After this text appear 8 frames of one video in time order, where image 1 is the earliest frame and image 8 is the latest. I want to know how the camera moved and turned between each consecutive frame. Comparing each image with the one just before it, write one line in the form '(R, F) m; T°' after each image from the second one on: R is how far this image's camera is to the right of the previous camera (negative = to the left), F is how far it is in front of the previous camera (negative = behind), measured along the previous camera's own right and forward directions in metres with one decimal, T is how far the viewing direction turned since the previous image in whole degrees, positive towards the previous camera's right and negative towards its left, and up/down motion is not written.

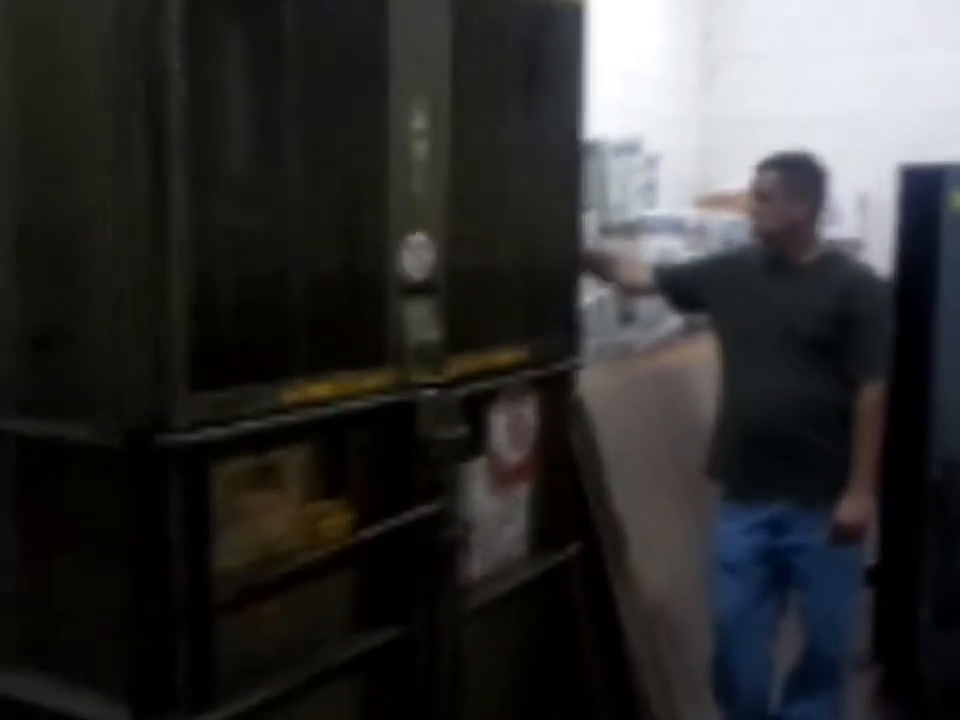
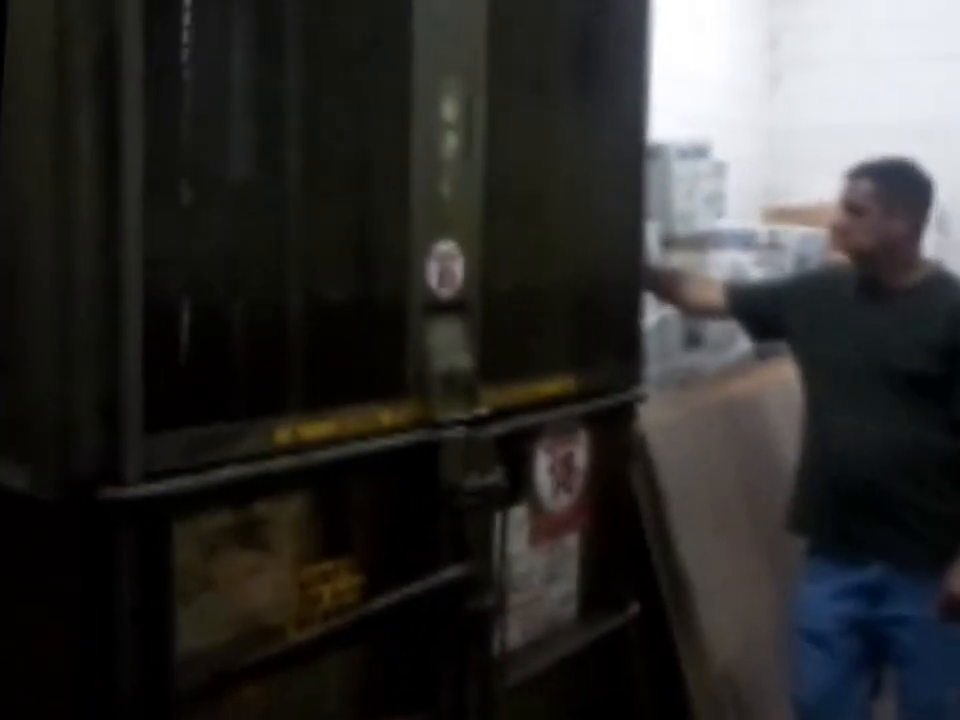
(0.0, +0.5) m; -3°
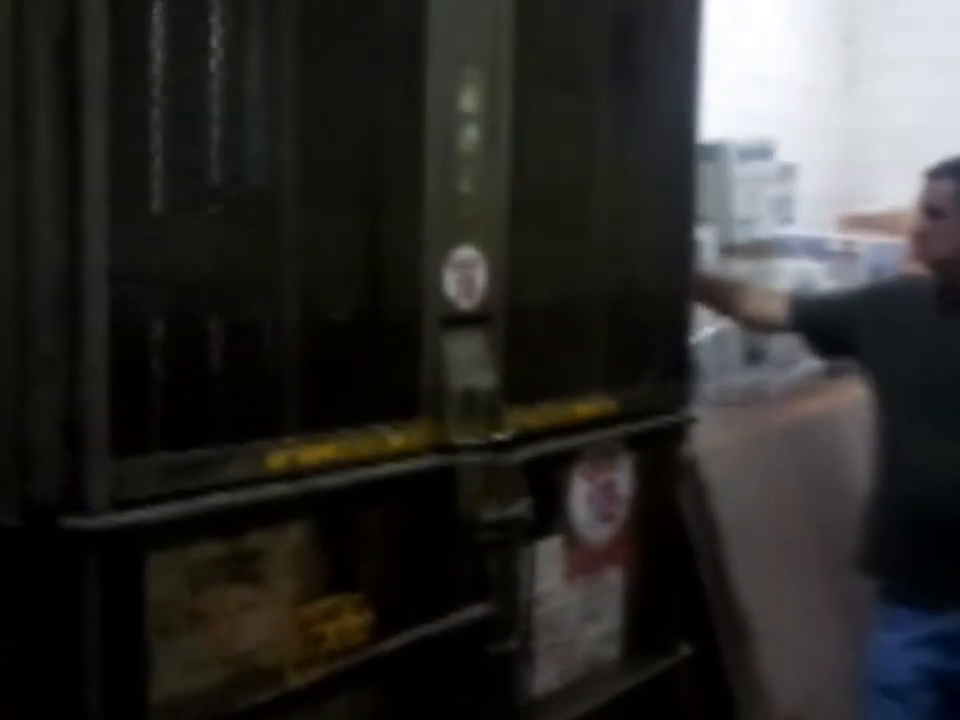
(+0.1, +0.2) m; -3°
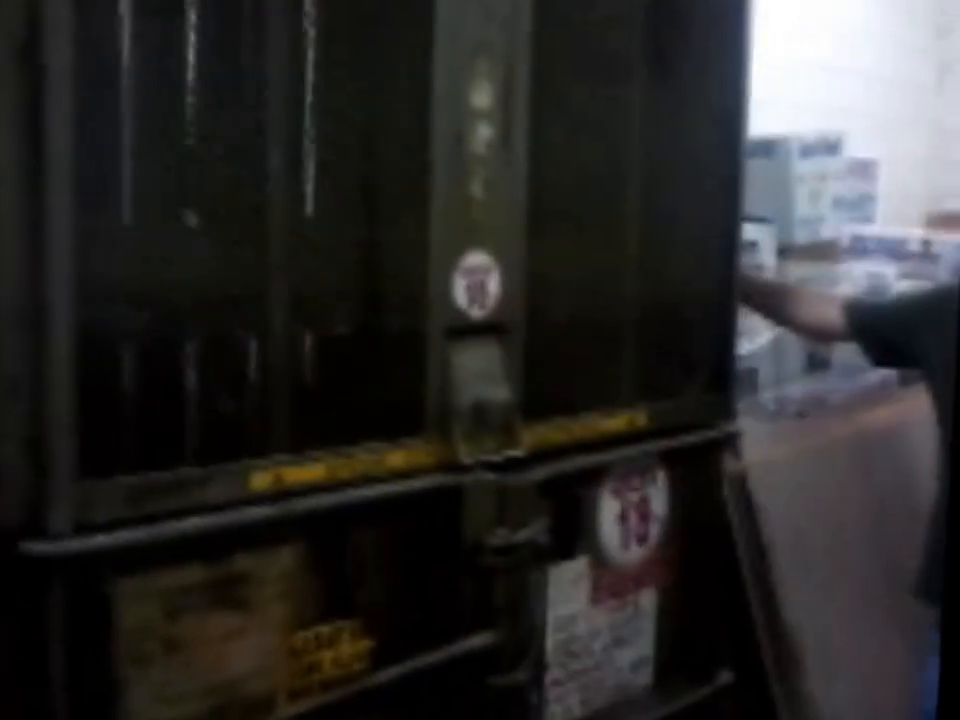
(+0.1, +0.1) m; -4°
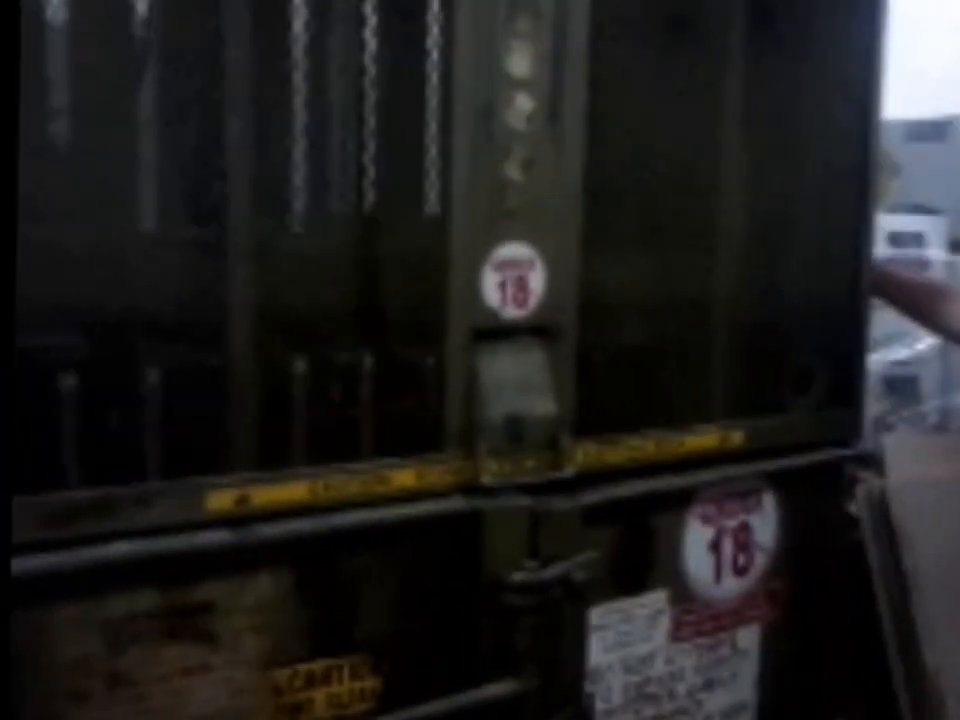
(+0.3, +0.3) m; -11°
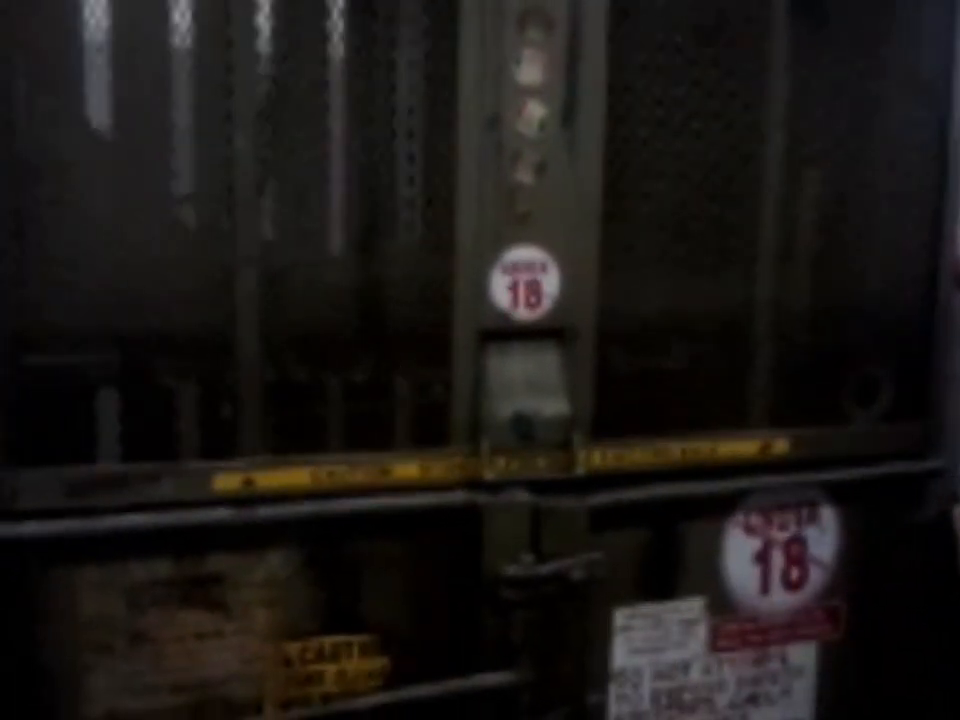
(+0.5, 0.0) m; -14°
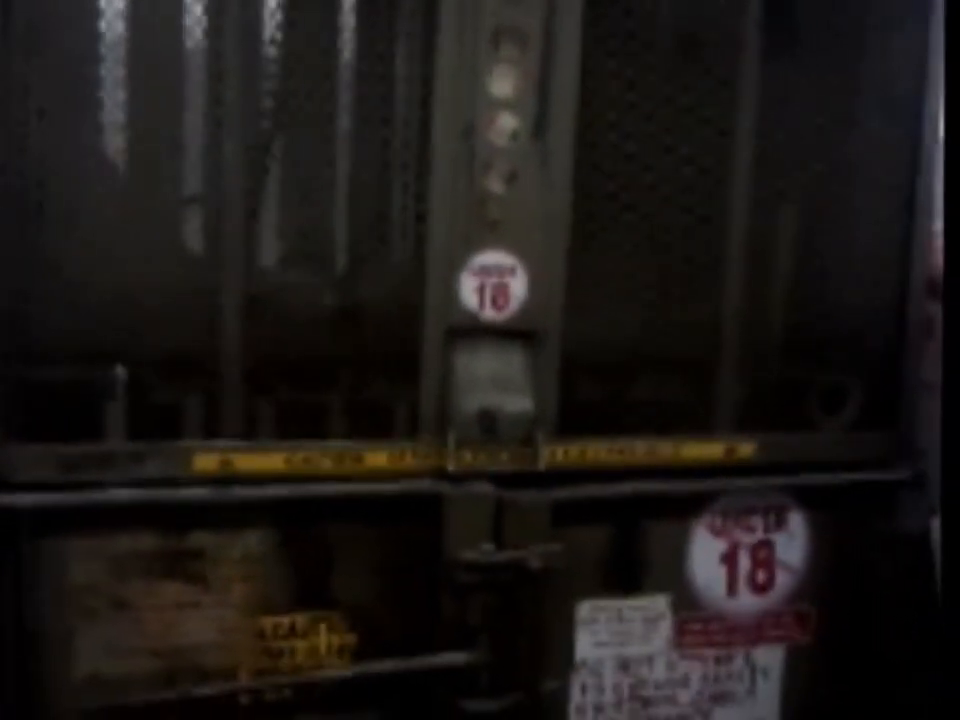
(+0.2, -0.1) m; -5°
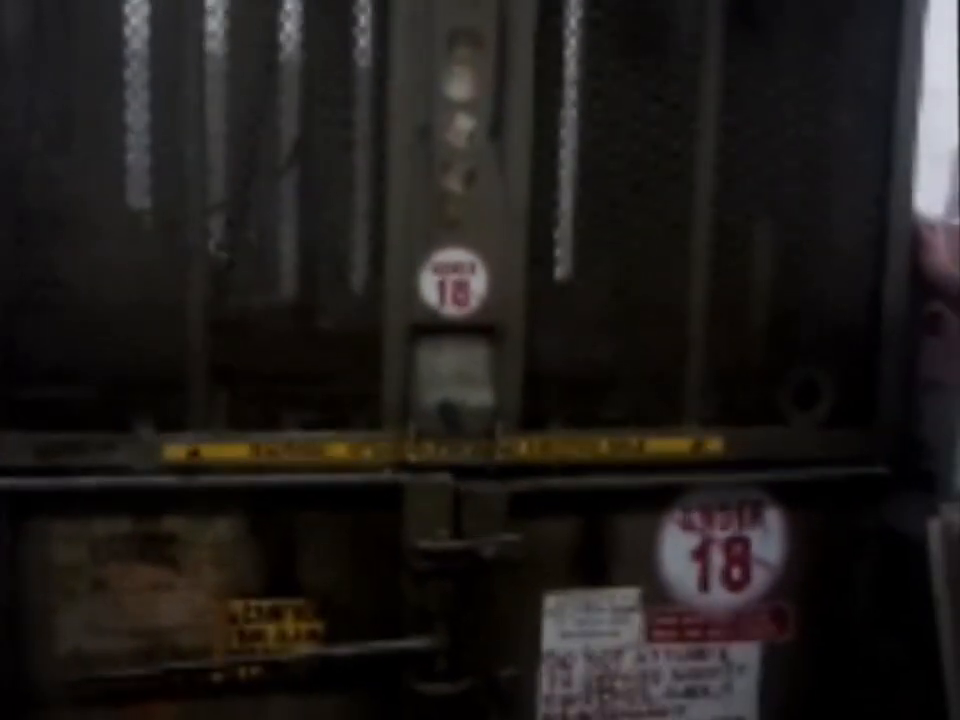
(+0.3, 0.0) m; -8°
